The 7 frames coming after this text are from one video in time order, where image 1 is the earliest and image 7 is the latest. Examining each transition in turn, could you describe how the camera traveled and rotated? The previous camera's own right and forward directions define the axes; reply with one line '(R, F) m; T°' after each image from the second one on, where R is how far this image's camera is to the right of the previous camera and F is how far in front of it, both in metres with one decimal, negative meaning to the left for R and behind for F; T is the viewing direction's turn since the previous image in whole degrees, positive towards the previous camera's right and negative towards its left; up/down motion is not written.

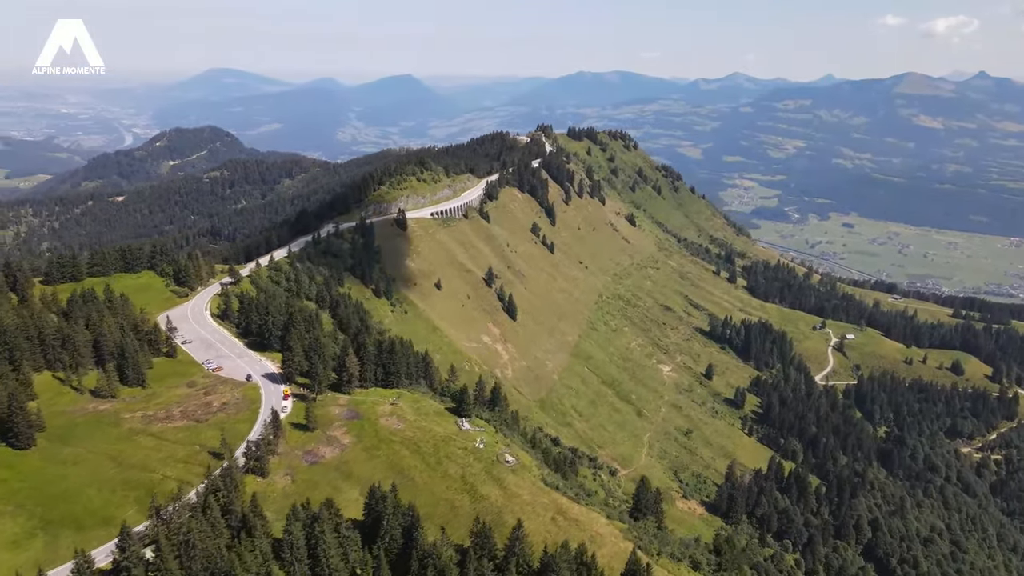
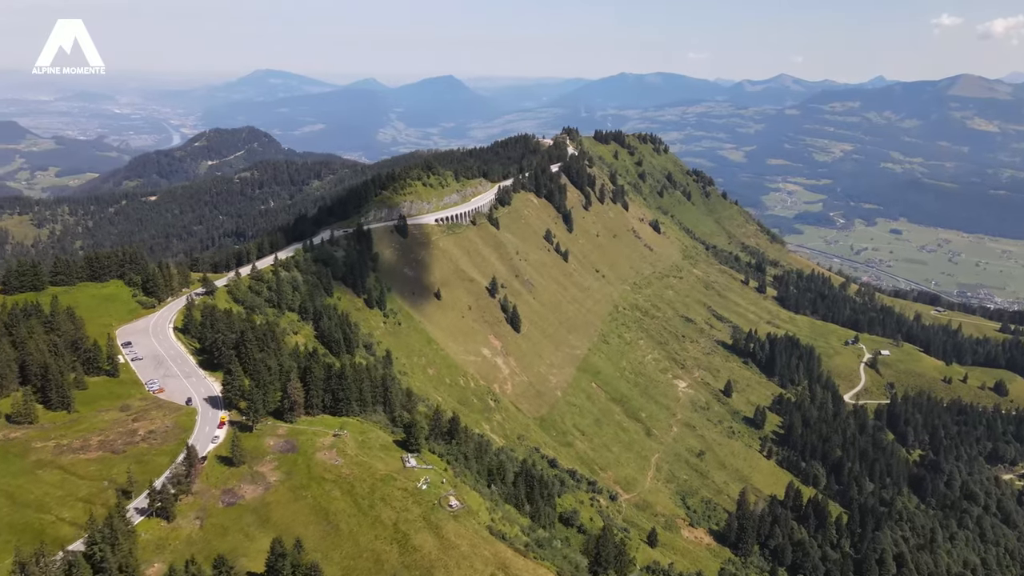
(+7.4, +6.7) m; -3°
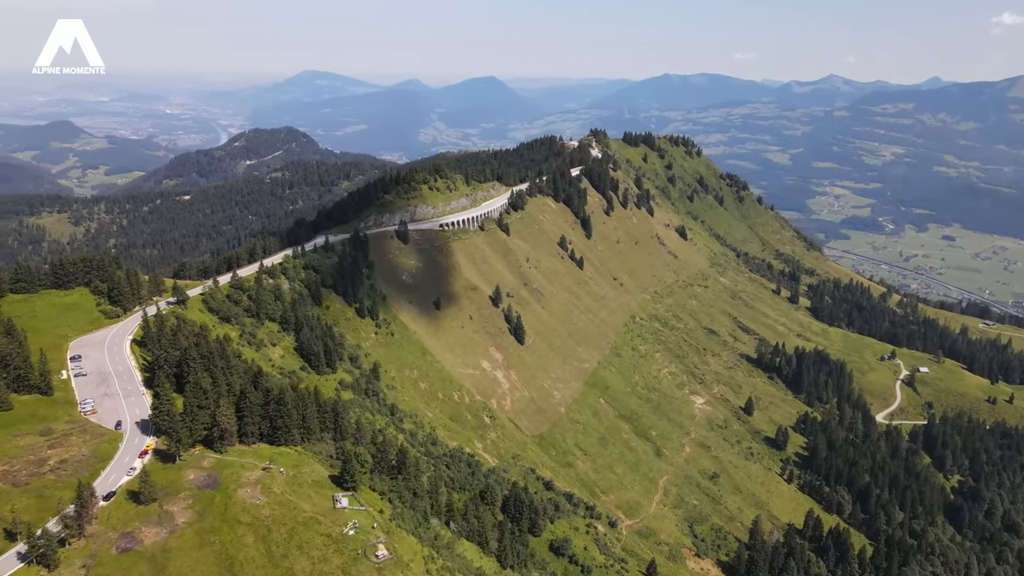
(+7.3, +6.9) m; -3°
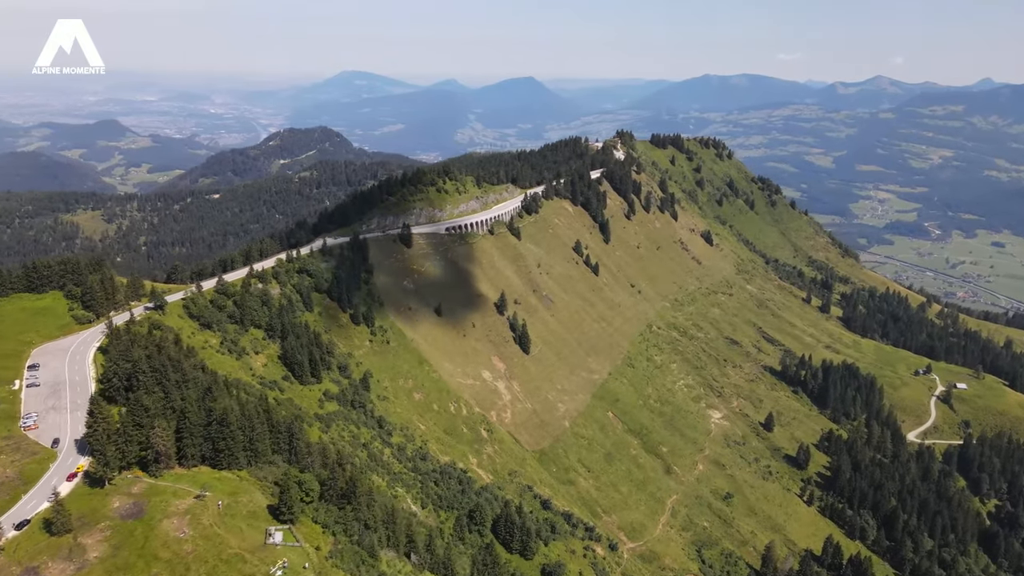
(+5.9, +5.6) m; -3°
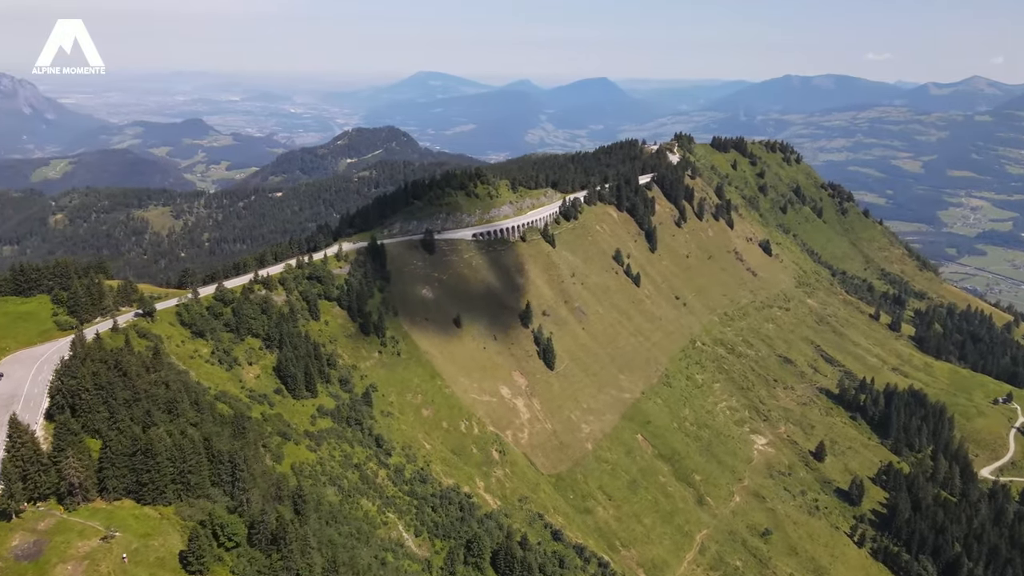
(+8.1, +8.0) m; -5°
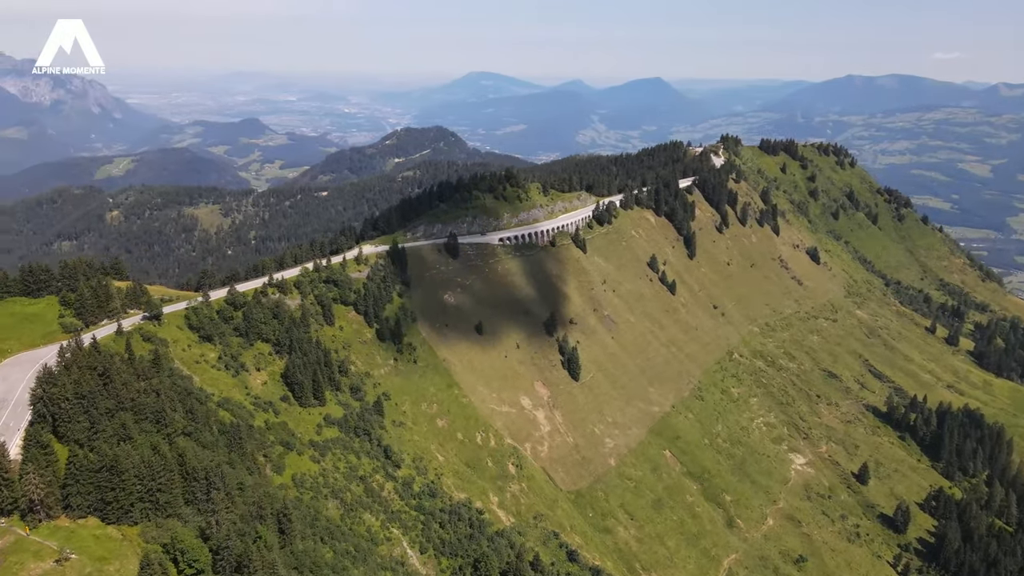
(+4.4, +4.4) m; -4°
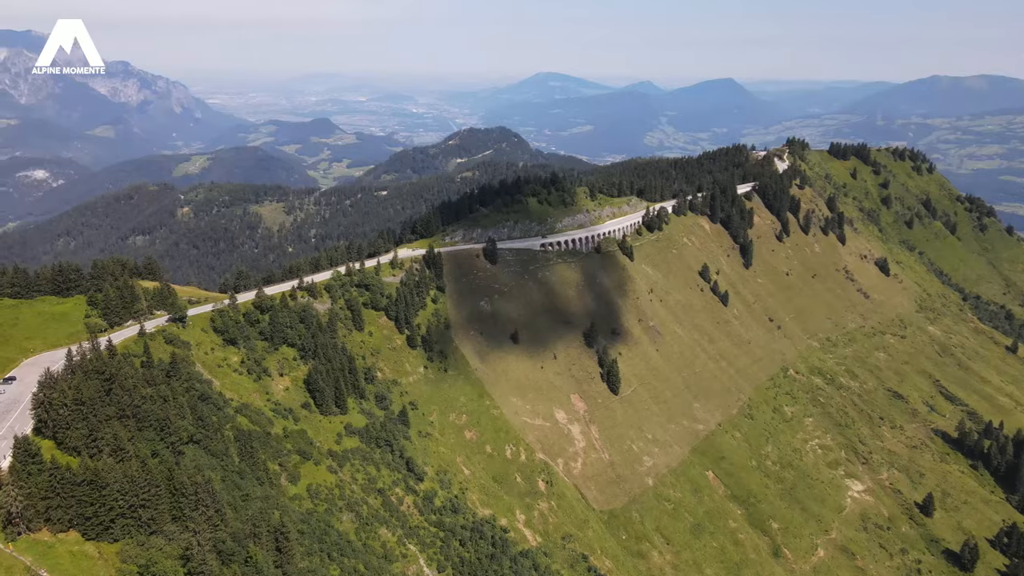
(+4.2, +4.4) m; -5°
